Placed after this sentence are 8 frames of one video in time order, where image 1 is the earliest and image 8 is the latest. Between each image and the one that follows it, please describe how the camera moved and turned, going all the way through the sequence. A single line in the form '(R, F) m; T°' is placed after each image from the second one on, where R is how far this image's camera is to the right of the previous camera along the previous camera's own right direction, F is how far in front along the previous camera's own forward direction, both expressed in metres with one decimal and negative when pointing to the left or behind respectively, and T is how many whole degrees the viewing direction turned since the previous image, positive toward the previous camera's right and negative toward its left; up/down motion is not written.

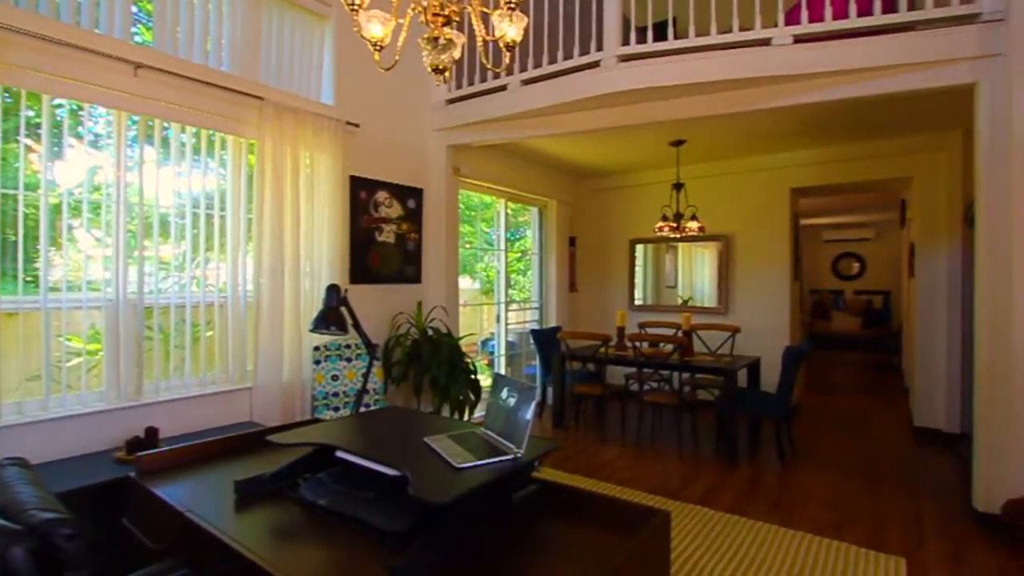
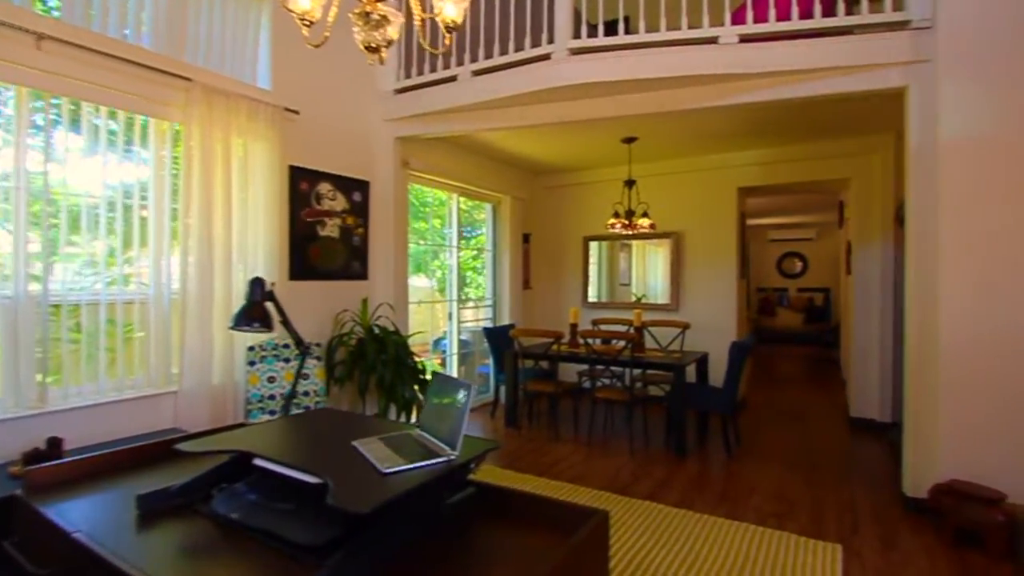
(+0.1, +0.1) m; +5°
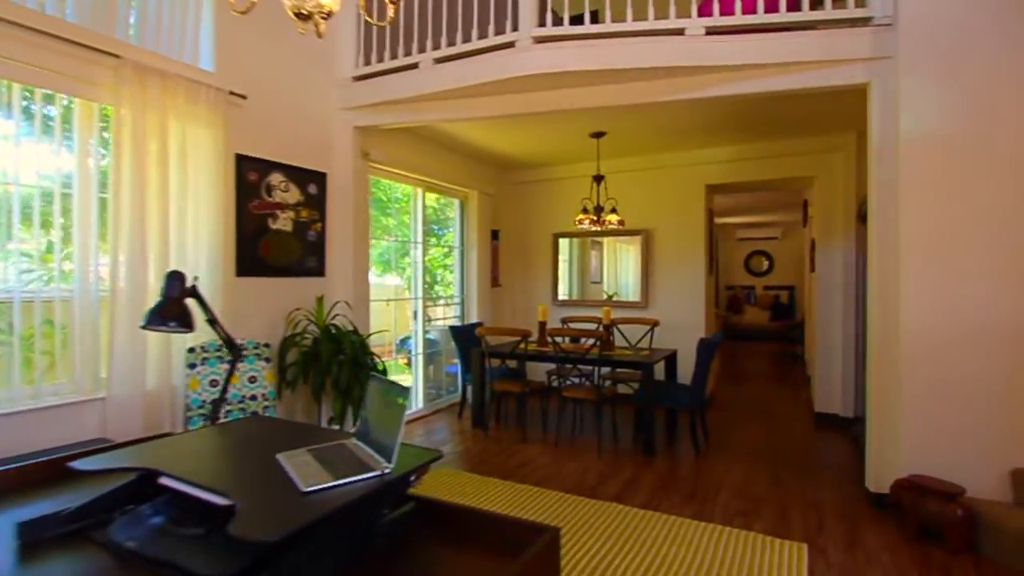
(+0.1, +0.1) m; +3°
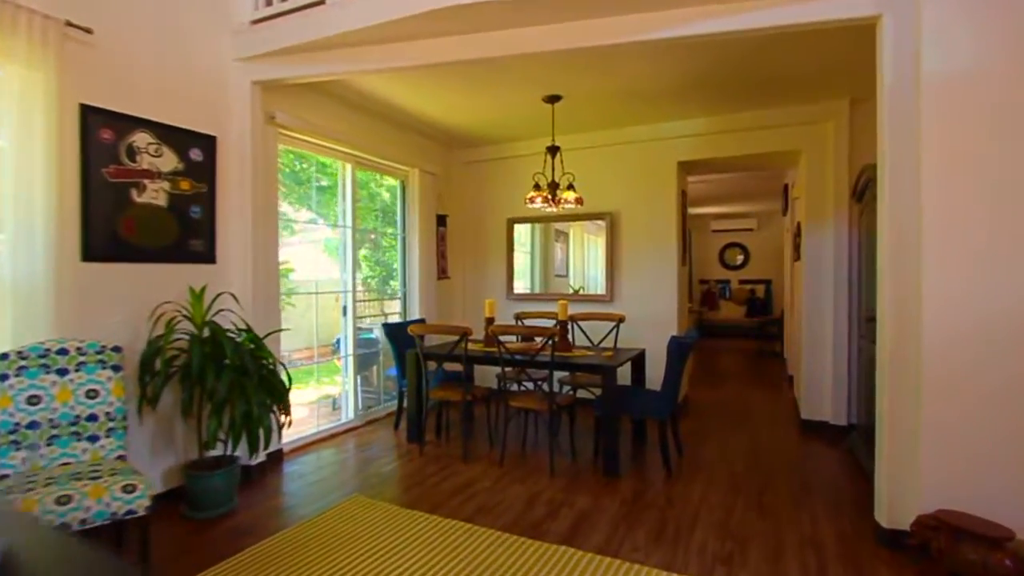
(+0.3, +0.7) m; +3°
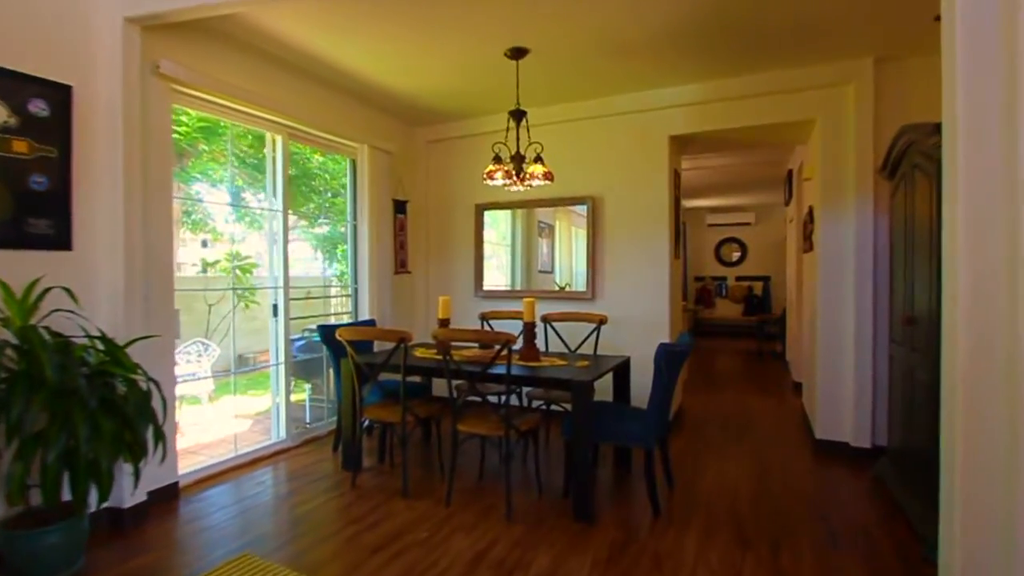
(+0.3, +0.7) m; +1°
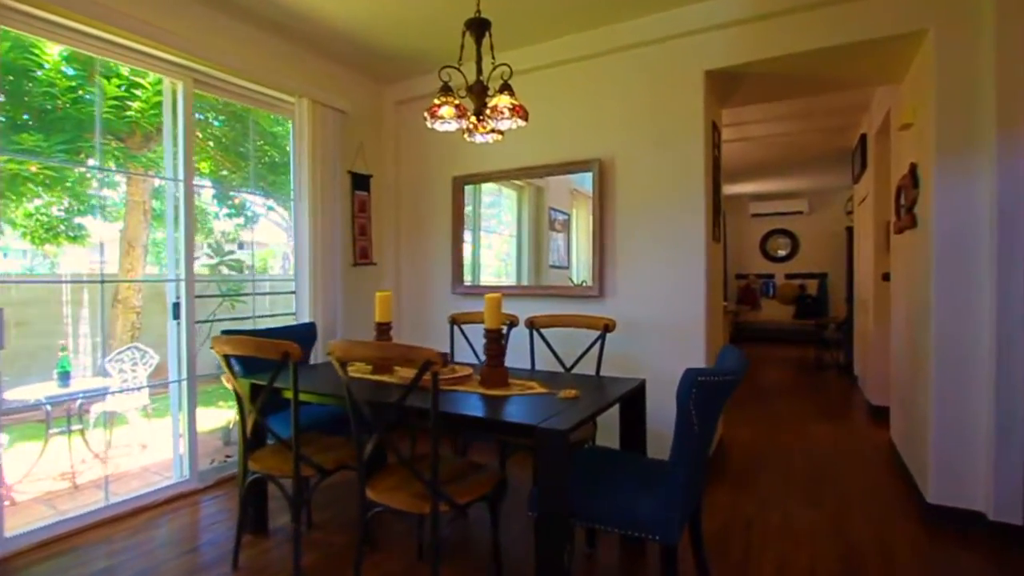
(+0.4, +1.1) m; -4°
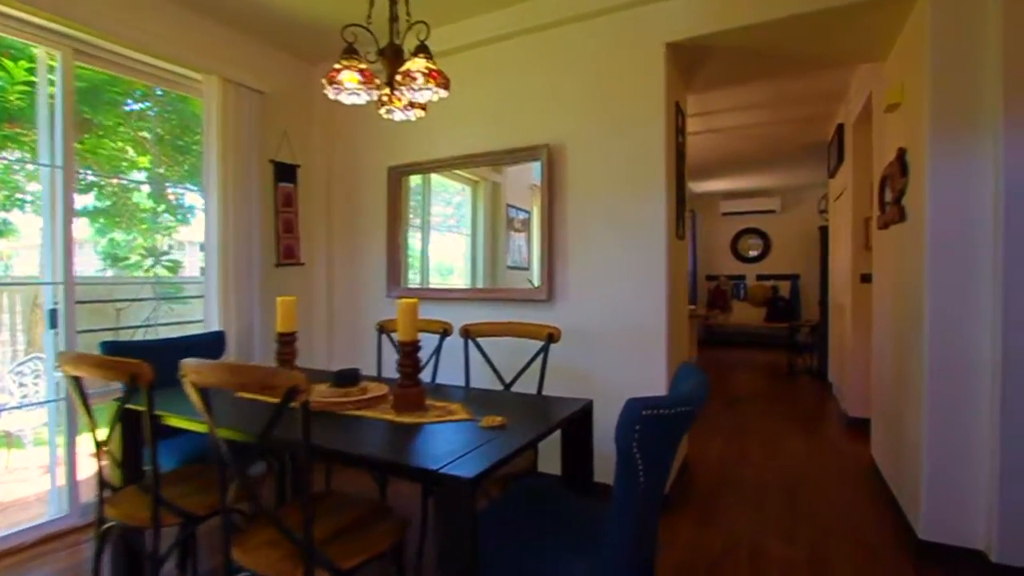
(+0.2, +0.4) m; +3°
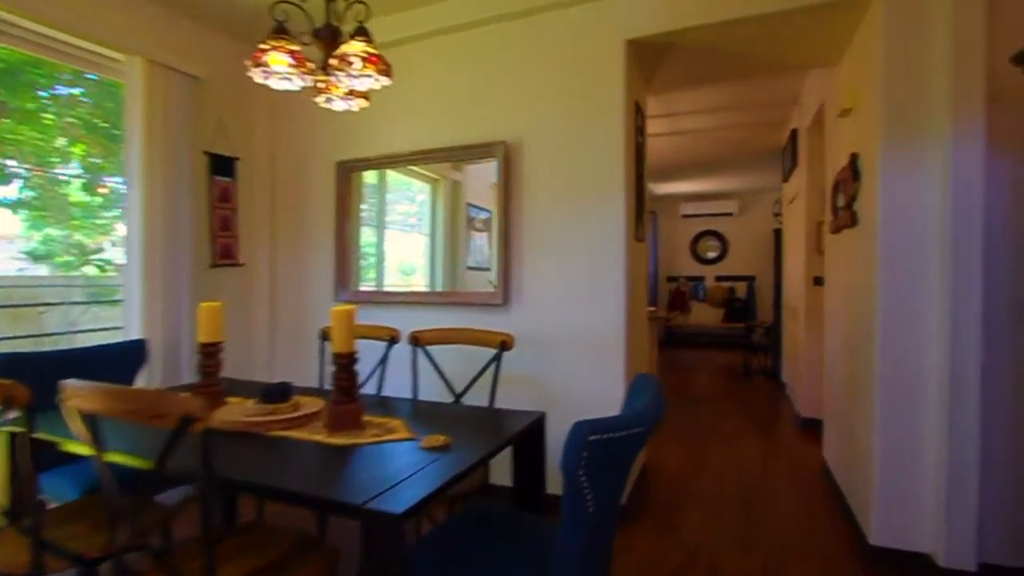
(+0.1, +0.1) m; +4°
